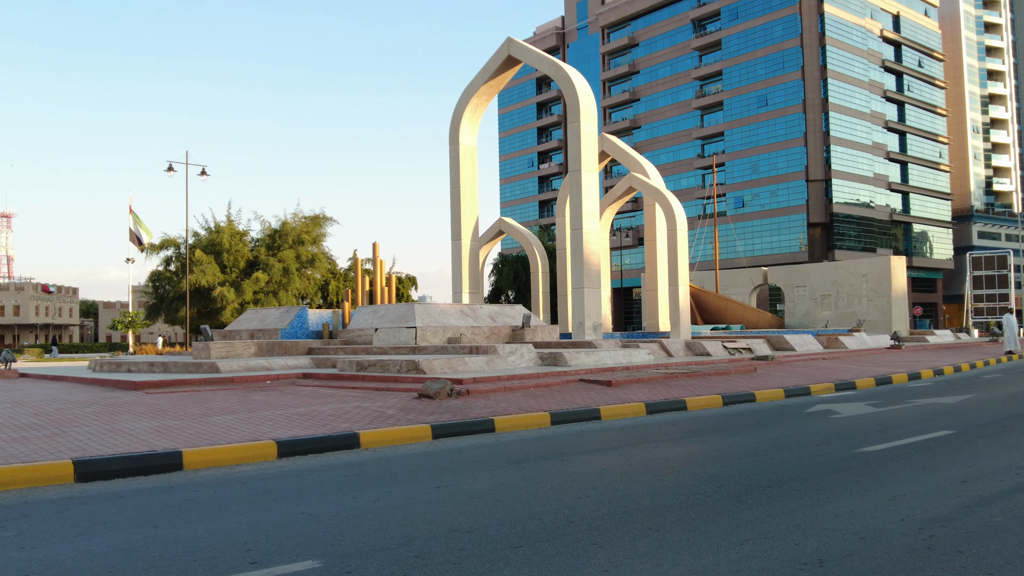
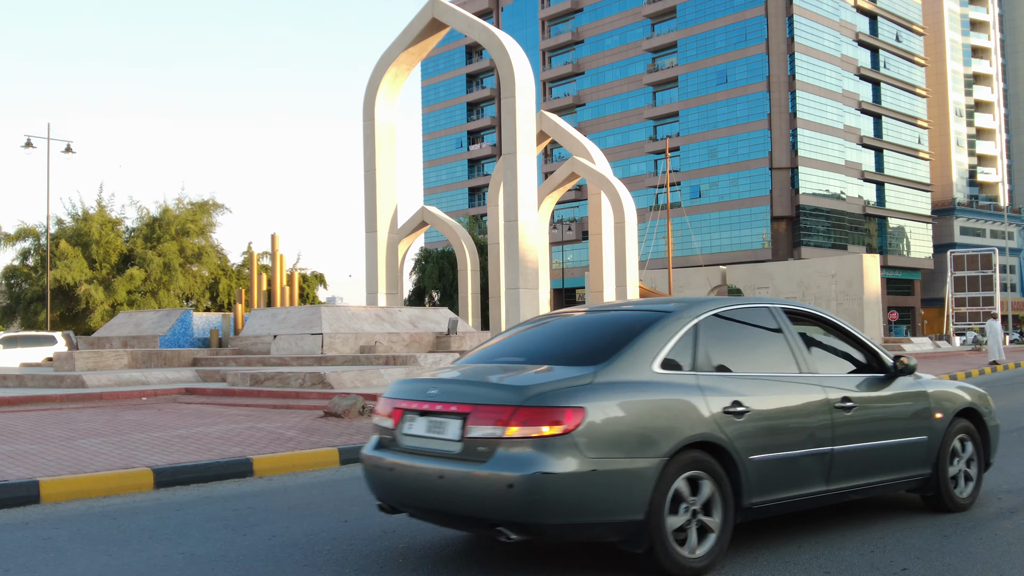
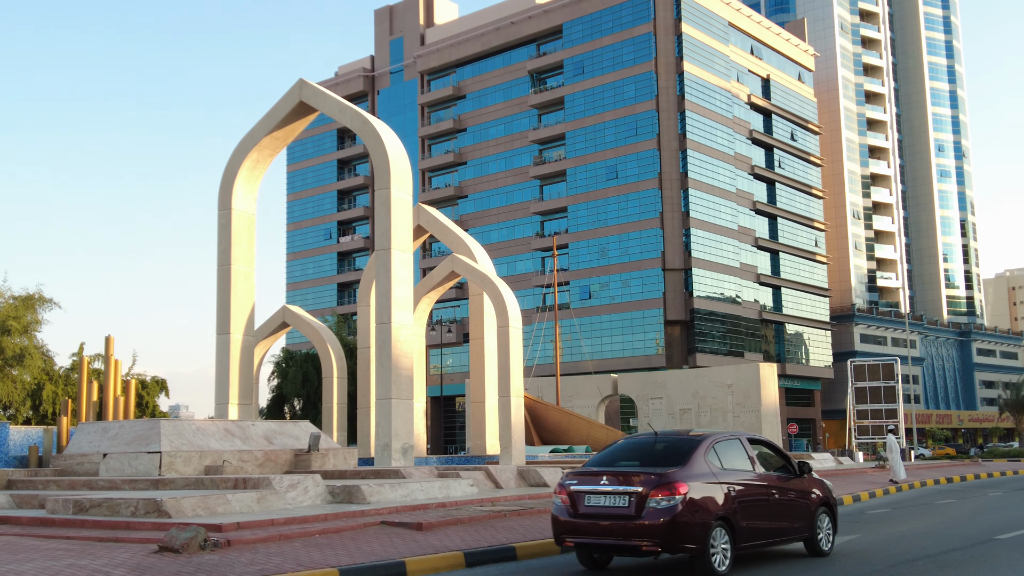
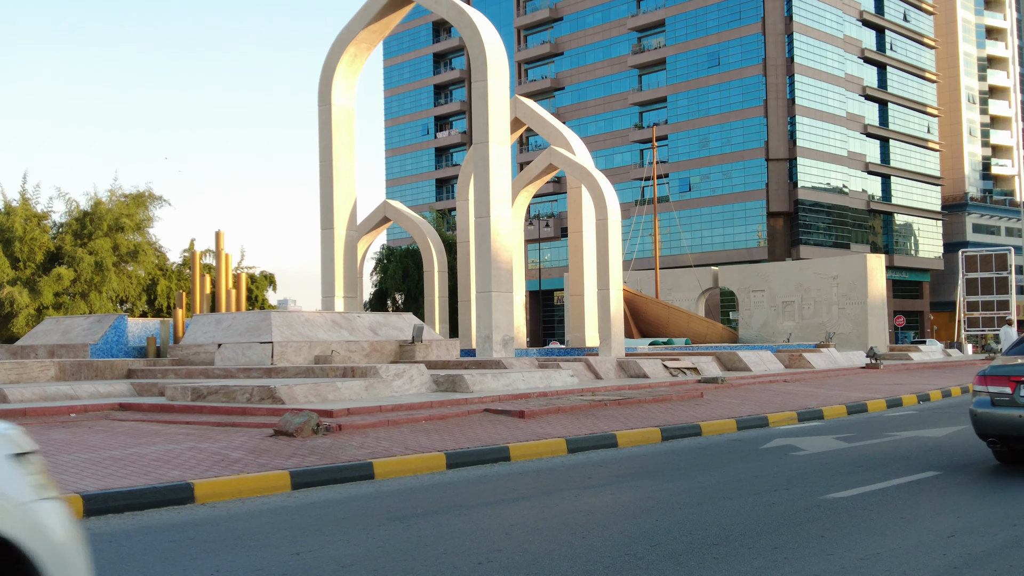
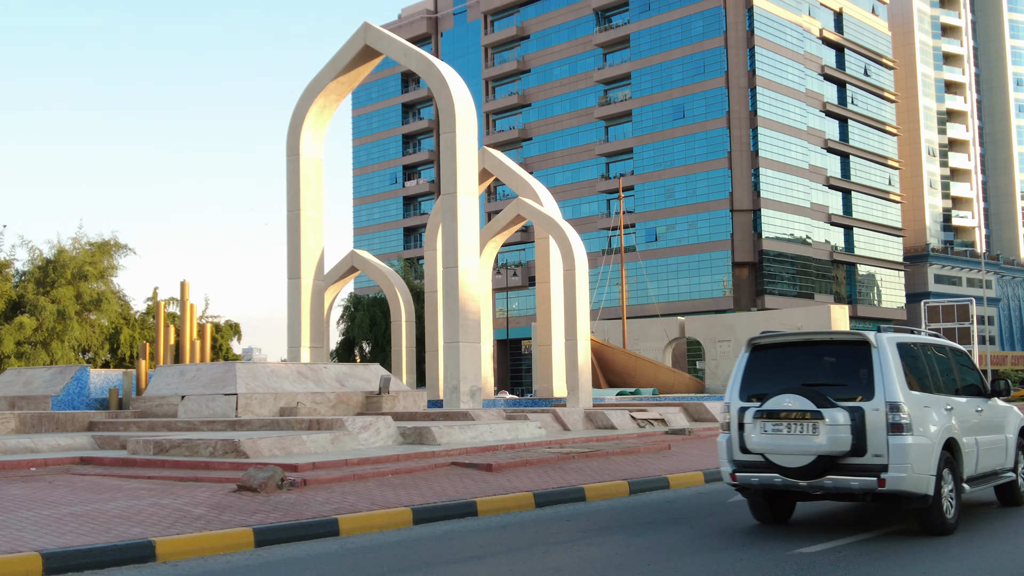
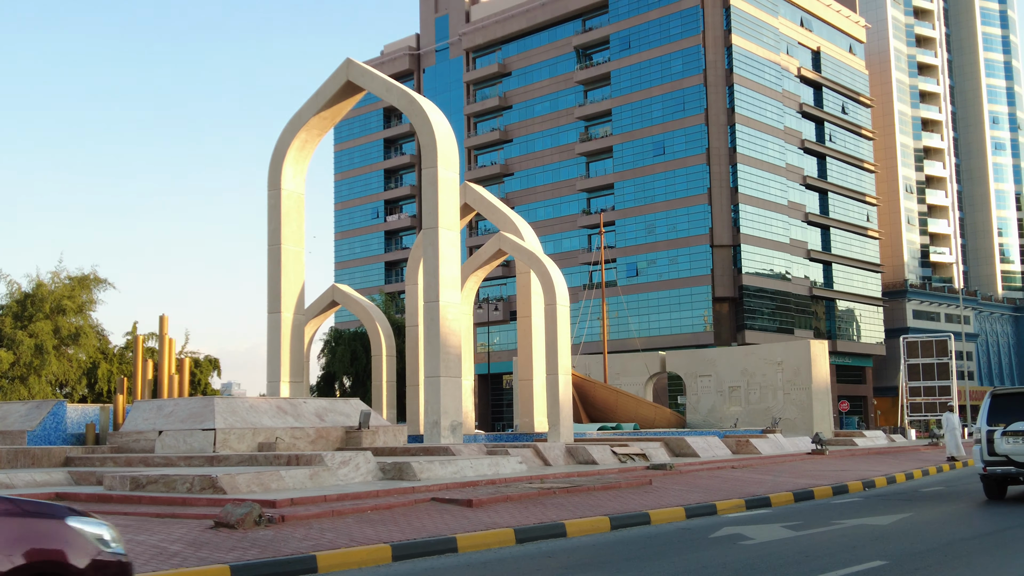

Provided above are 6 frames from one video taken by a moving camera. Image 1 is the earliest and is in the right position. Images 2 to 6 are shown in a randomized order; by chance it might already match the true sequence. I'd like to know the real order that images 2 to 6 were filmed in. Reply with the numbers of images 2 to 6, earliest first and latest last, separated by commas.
2, 4, 5, 6, 3
